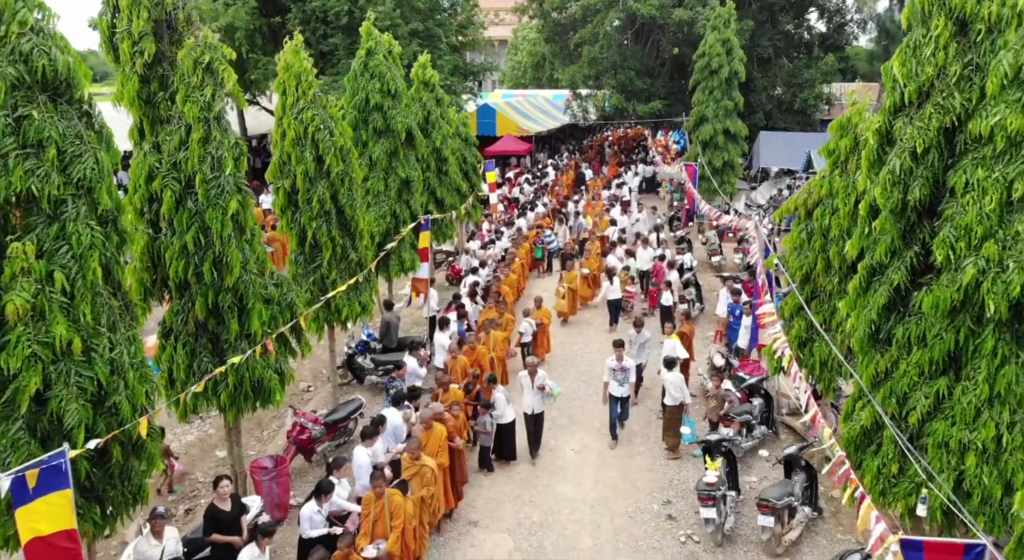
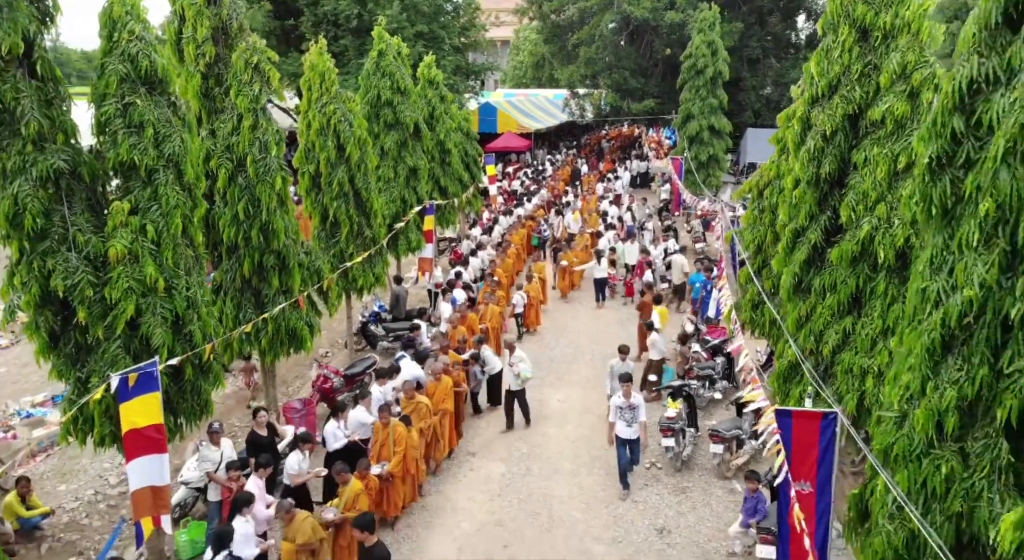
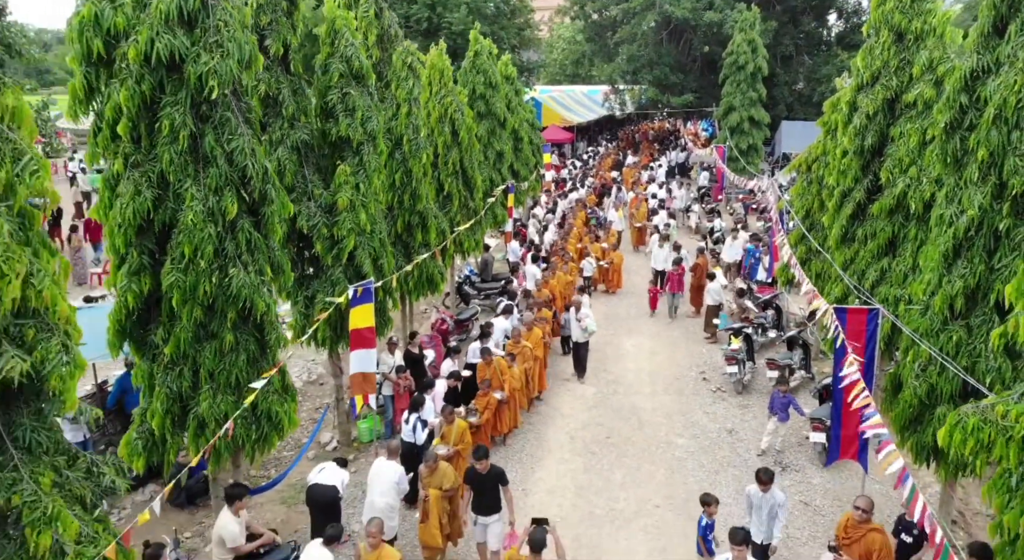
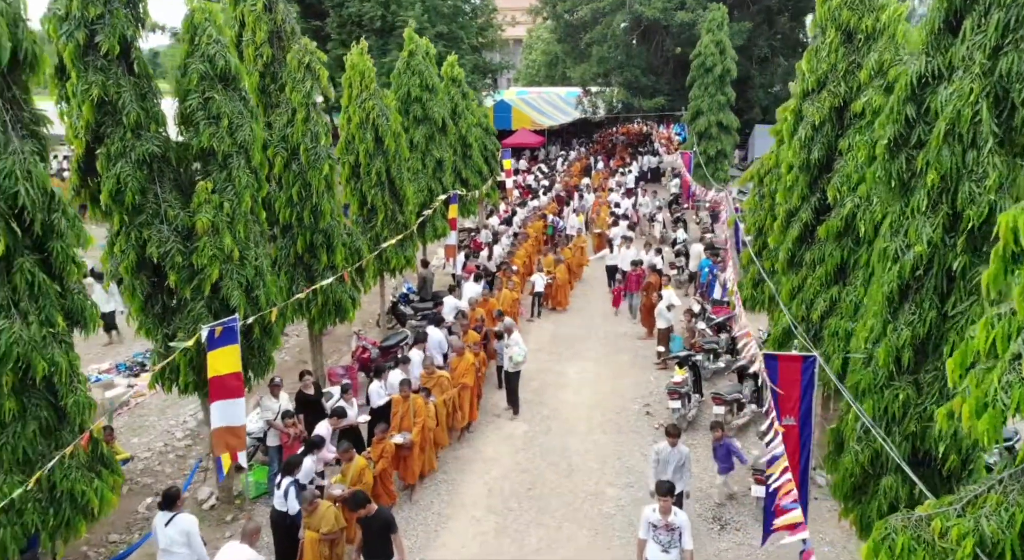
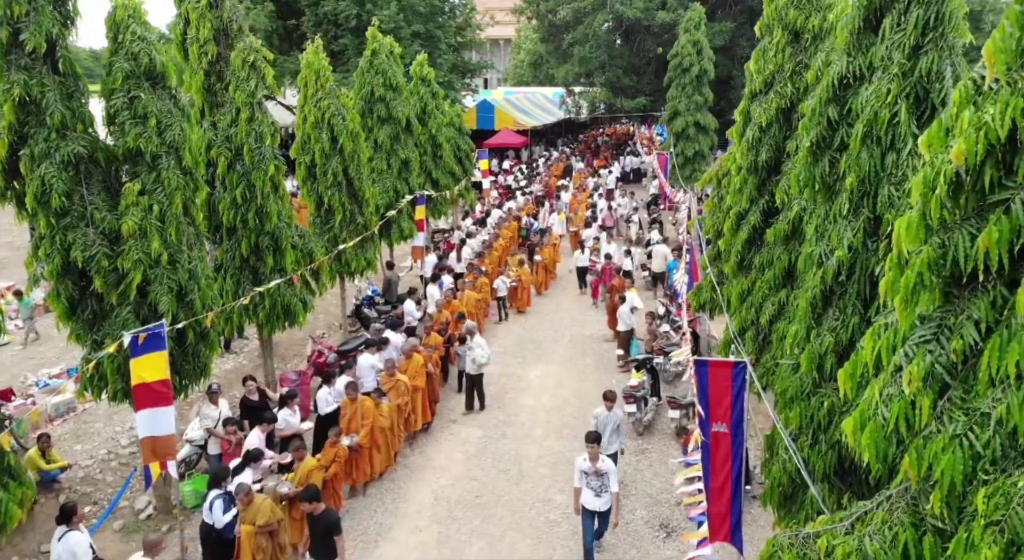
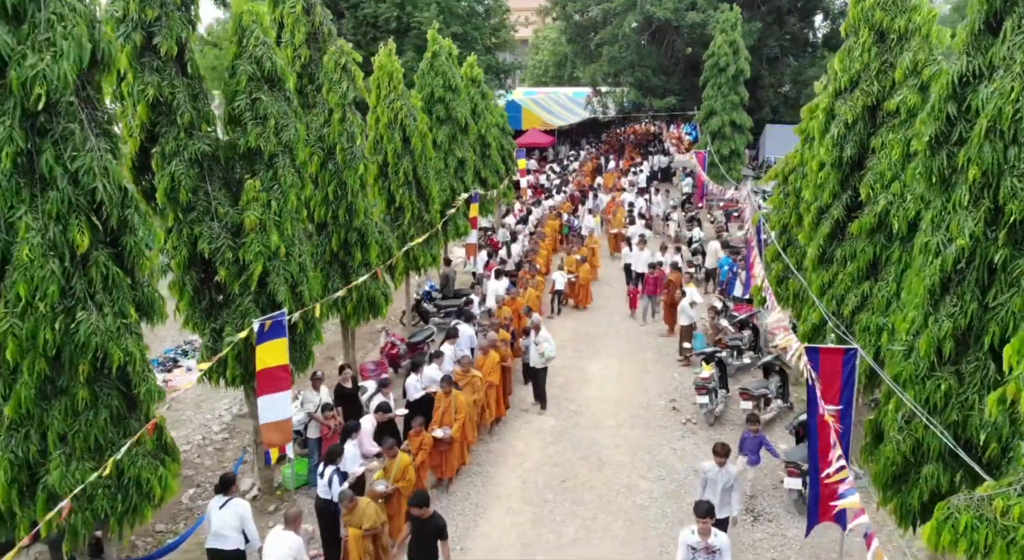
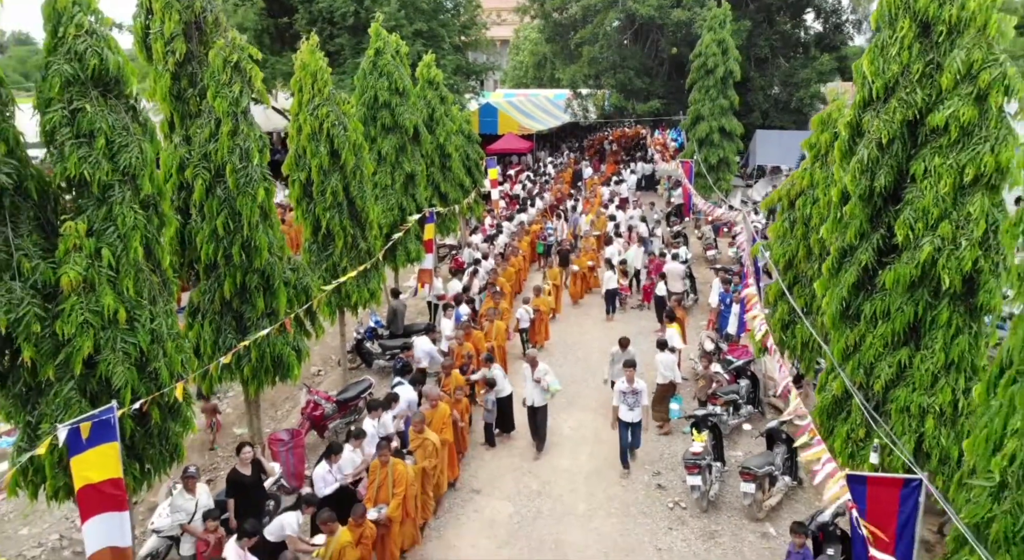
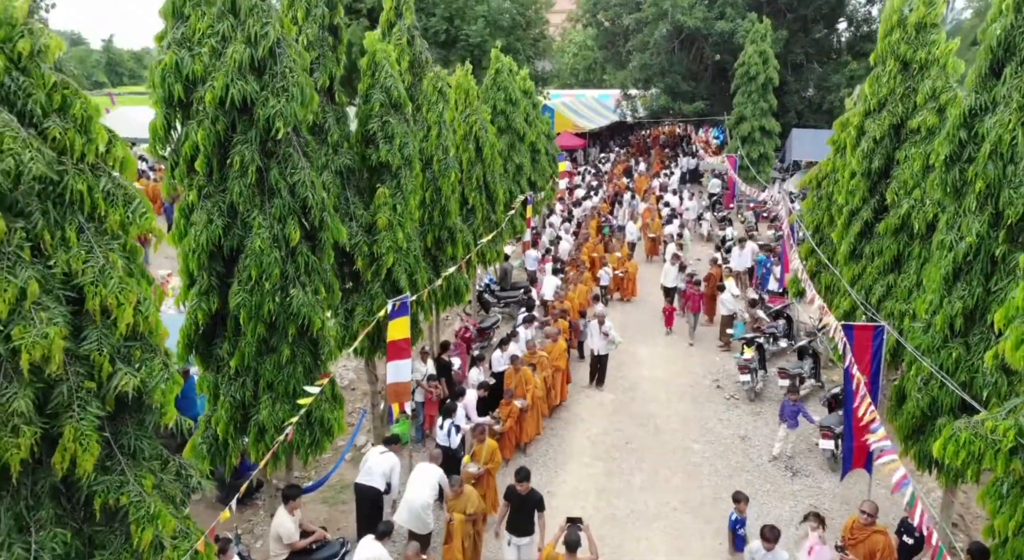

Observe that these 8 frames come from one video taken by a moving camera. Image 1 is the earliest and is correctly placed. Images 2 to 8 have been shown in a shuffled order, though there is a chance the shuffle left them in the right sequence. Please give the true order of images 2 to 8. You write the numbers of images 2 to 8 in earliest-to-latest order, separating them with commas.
7, 2, 5, 4, 6, 3, 8
